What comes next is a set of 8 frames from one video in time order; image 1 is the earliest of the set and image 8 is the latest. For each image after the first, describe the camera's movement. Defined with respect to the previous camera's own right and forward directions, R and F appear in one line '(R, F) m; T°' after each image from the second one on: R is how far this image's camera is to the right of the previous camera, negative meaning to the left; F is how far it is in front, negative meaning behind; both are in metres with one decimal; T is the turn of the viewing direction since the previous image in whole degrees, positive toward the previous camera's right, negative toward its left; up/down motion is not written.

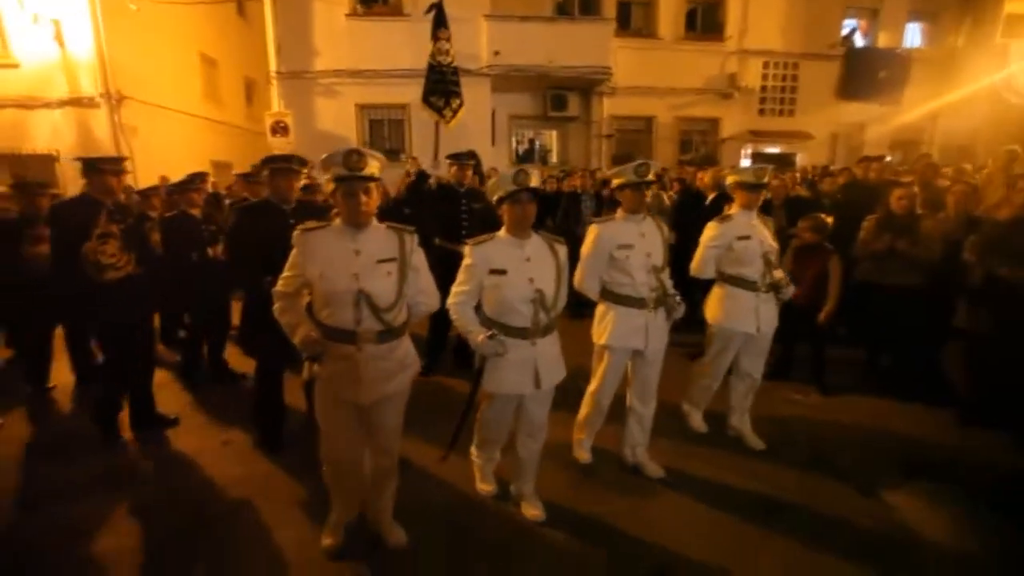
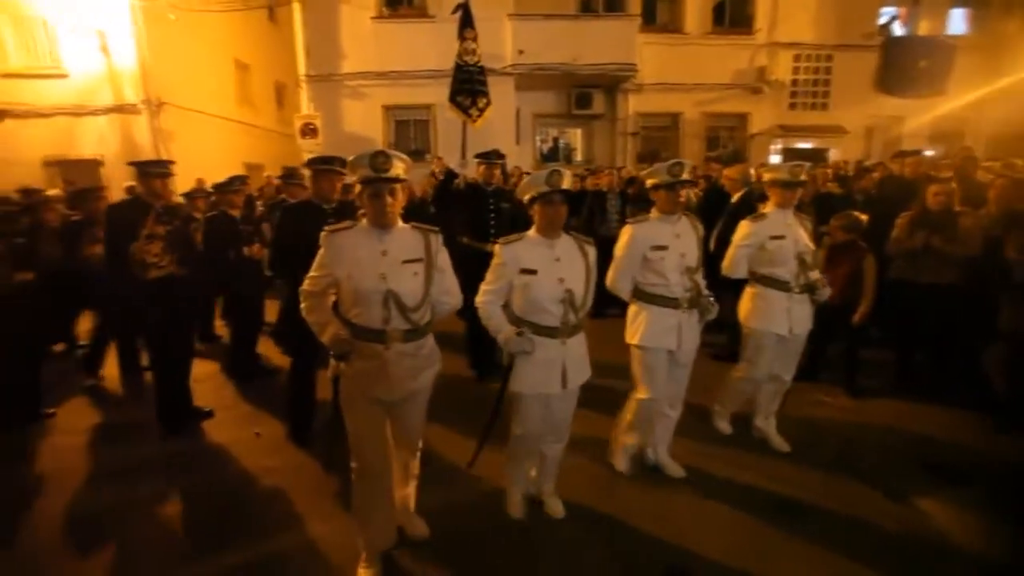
(0.0, 0.0) m; -3°
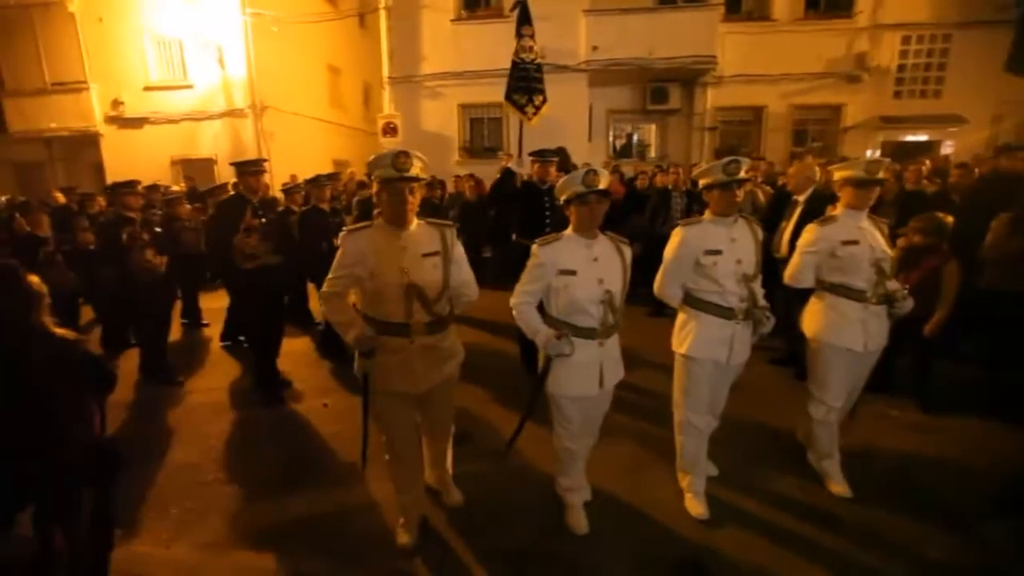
(+0.2, -0.2) m; -9°
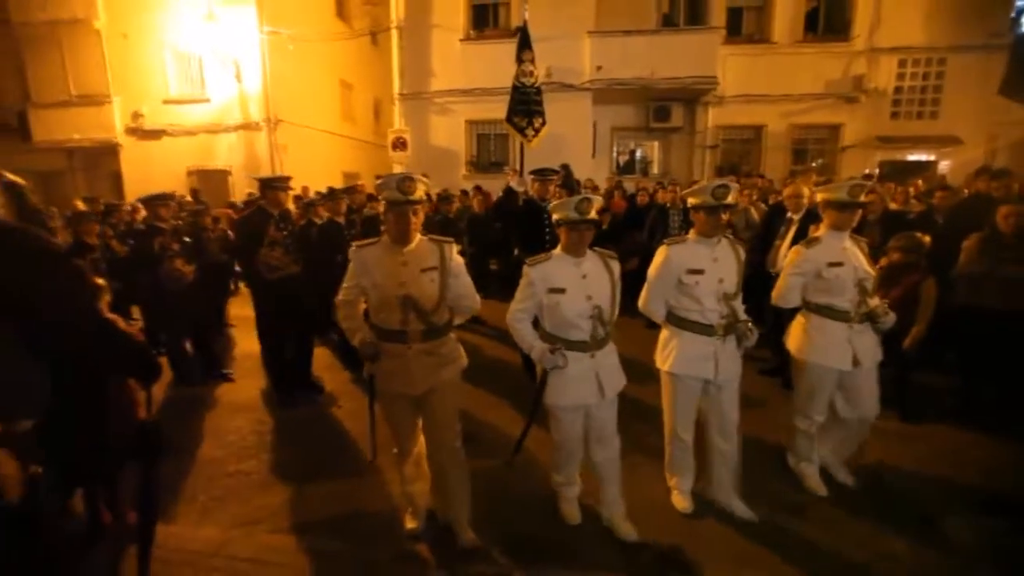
(0.0, -0.3) m; -1°
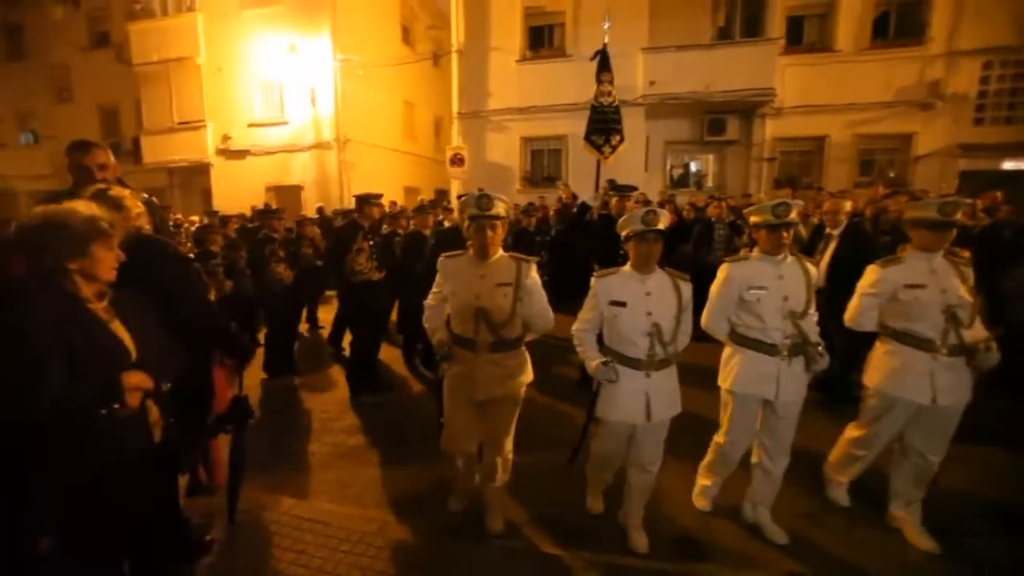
(+0.2, -0.4) m; -7°
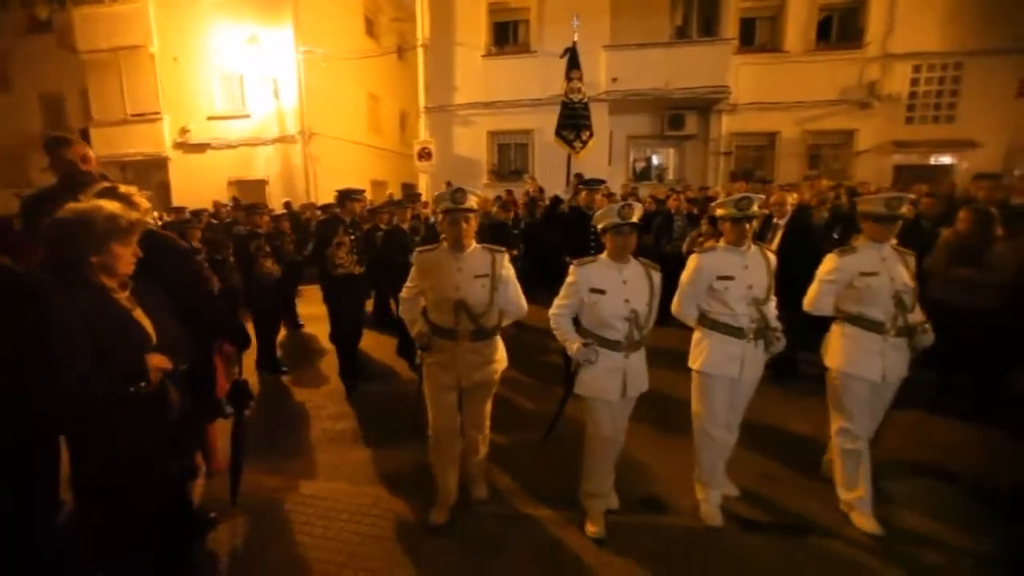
(-0.1, -0.3) m; +4°
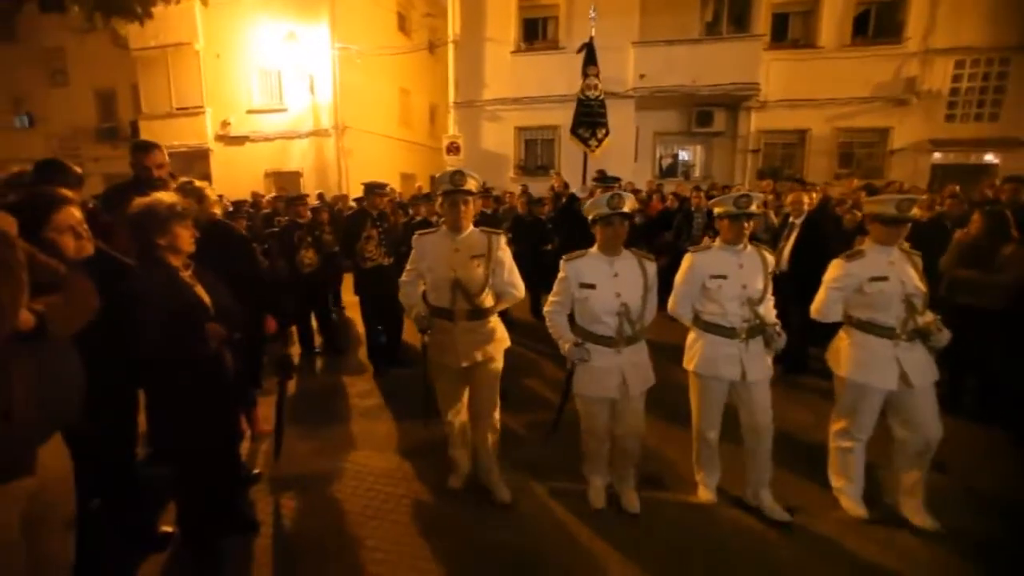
(+0.1, -0.3) m; -3°
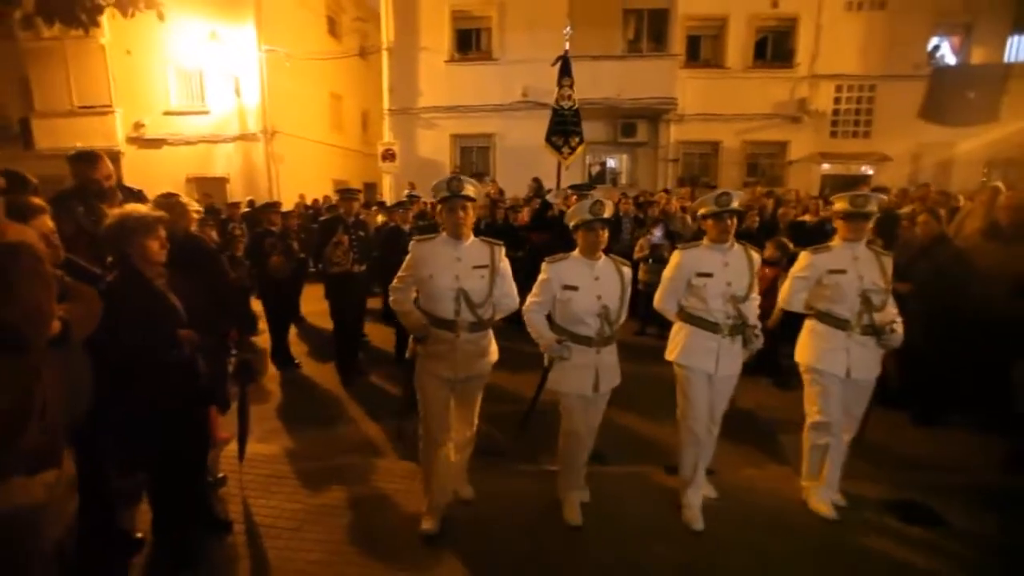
(-0.2, -0.4) m; +8°
